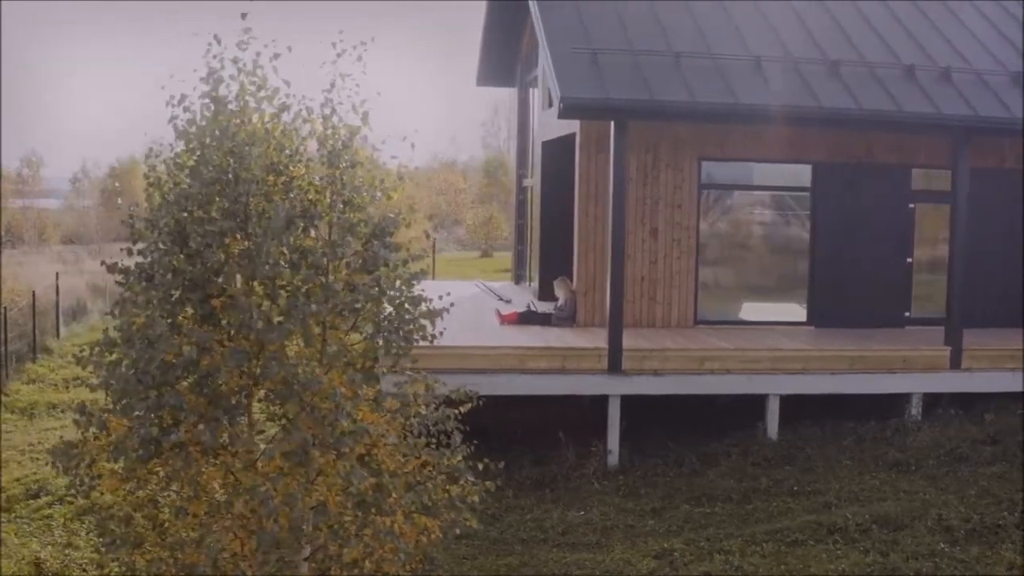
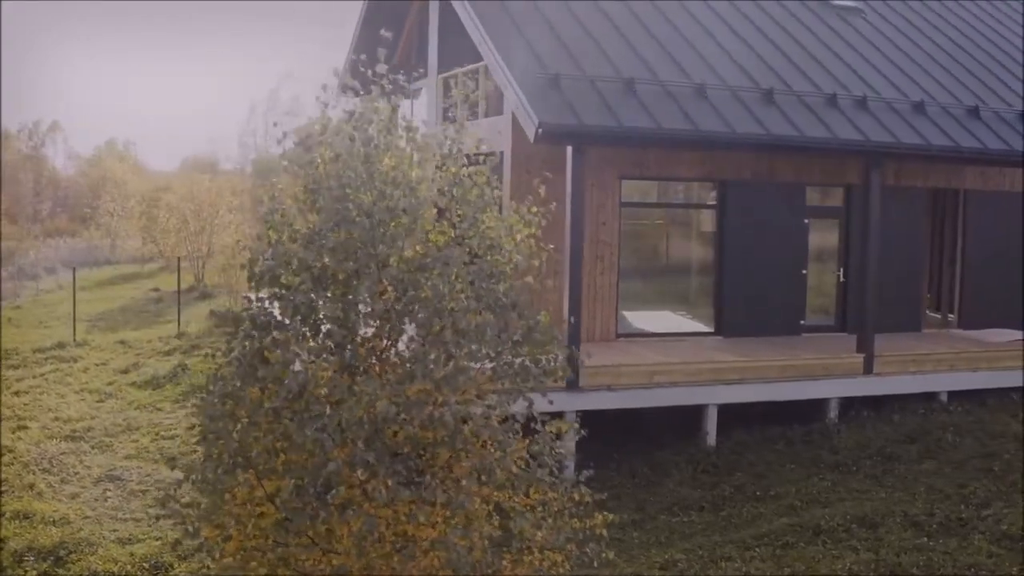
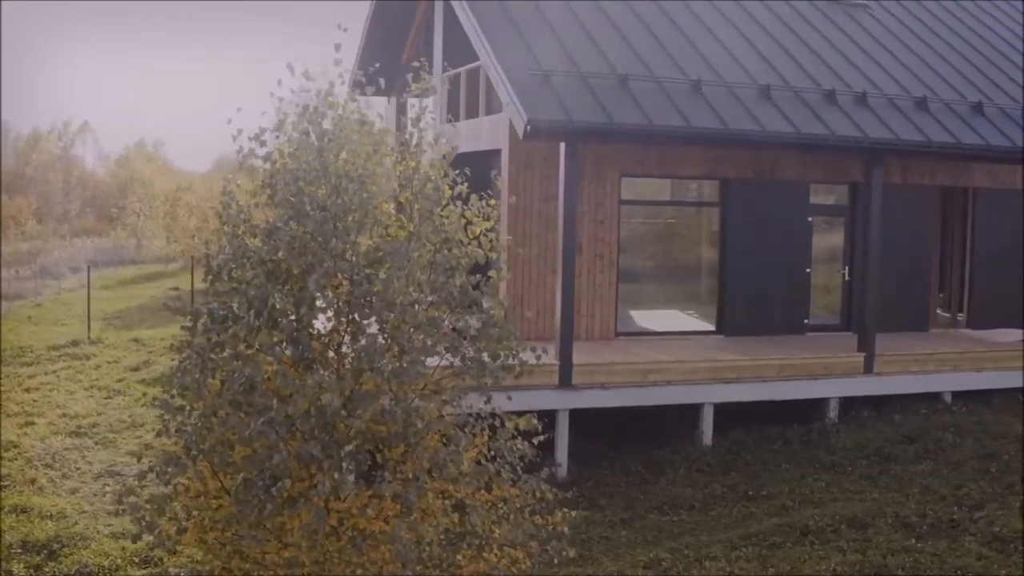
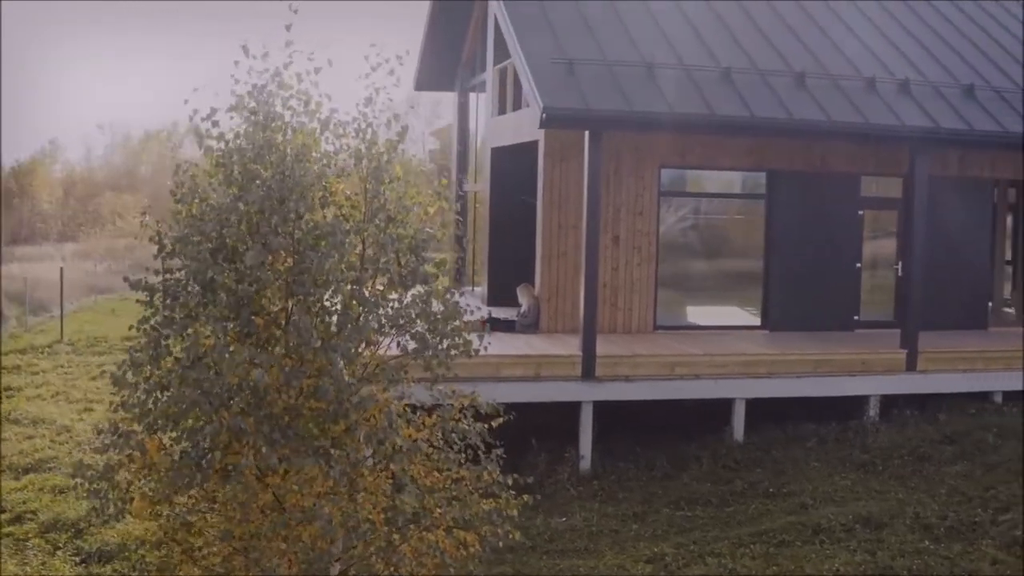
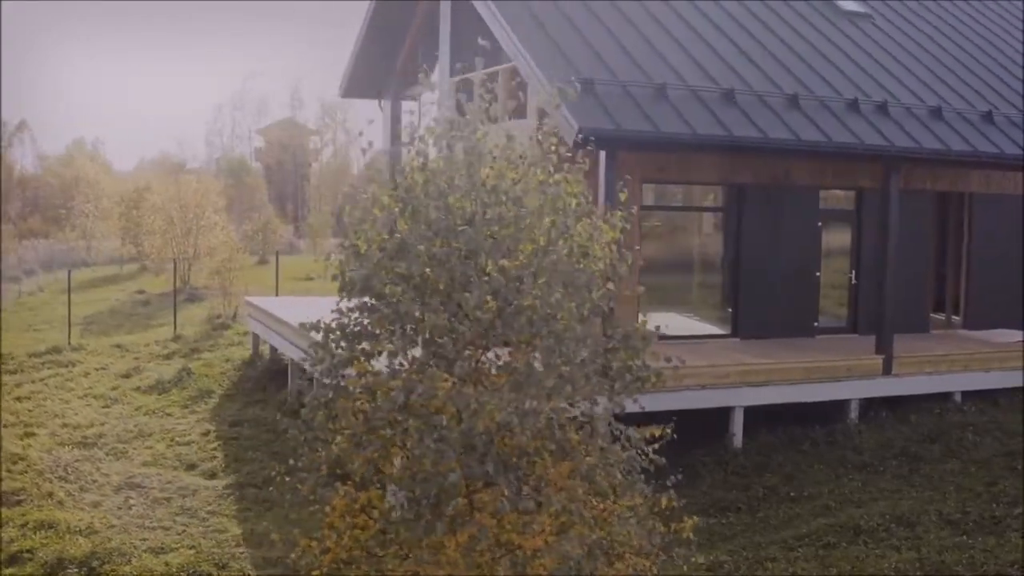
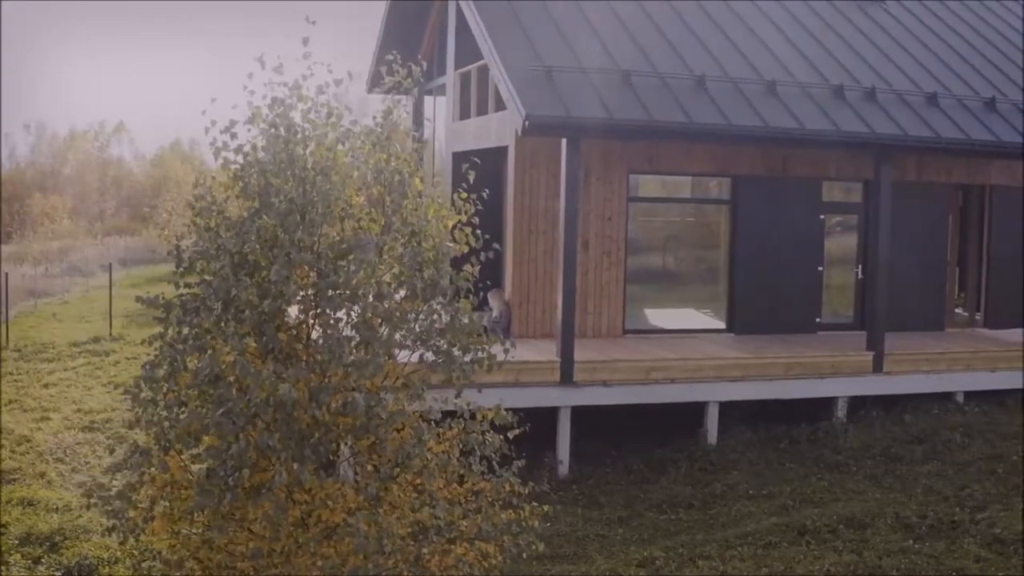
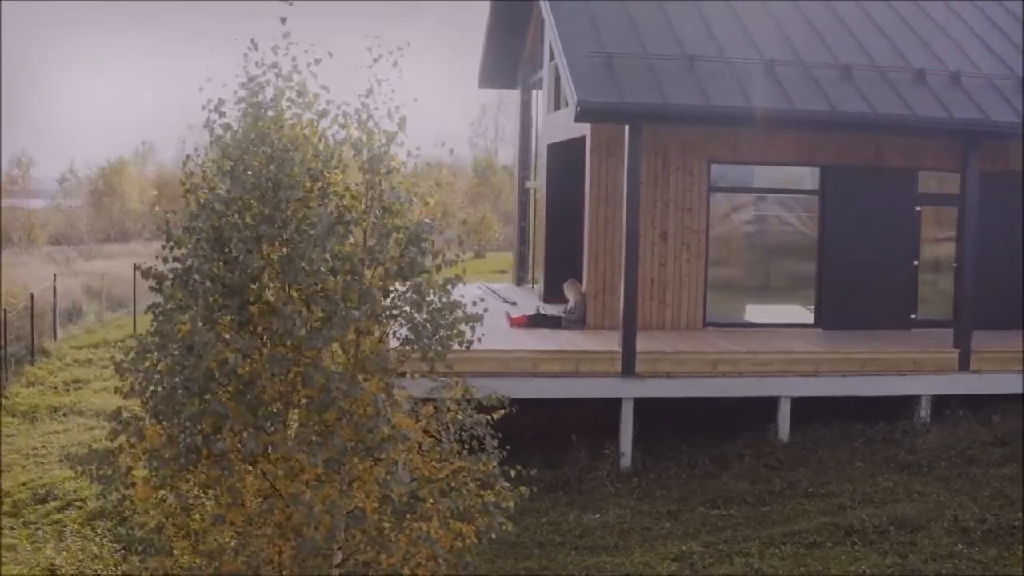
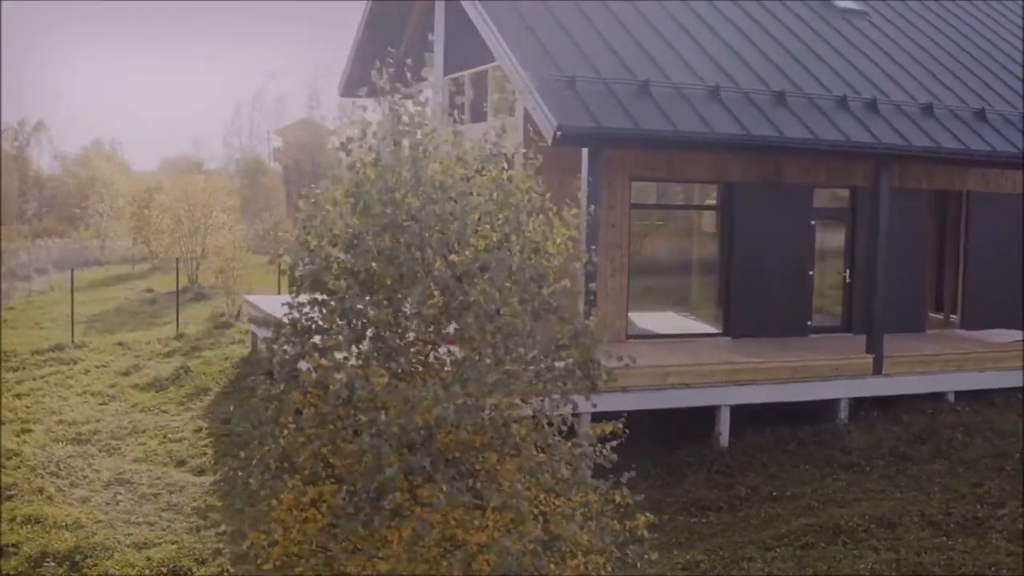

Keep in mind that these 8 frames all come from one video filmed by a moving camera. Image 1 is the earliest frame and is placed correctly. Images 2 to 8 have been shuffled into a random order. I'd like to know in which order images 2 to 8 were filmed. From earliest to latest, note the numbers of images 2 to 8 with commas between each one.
7, 4, 6, 3, 2, 8, 5
